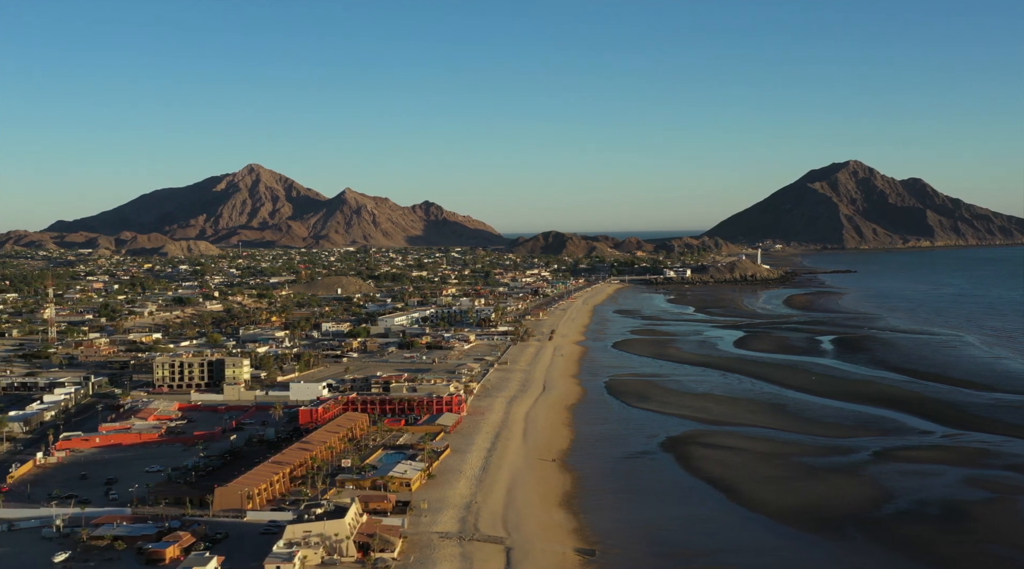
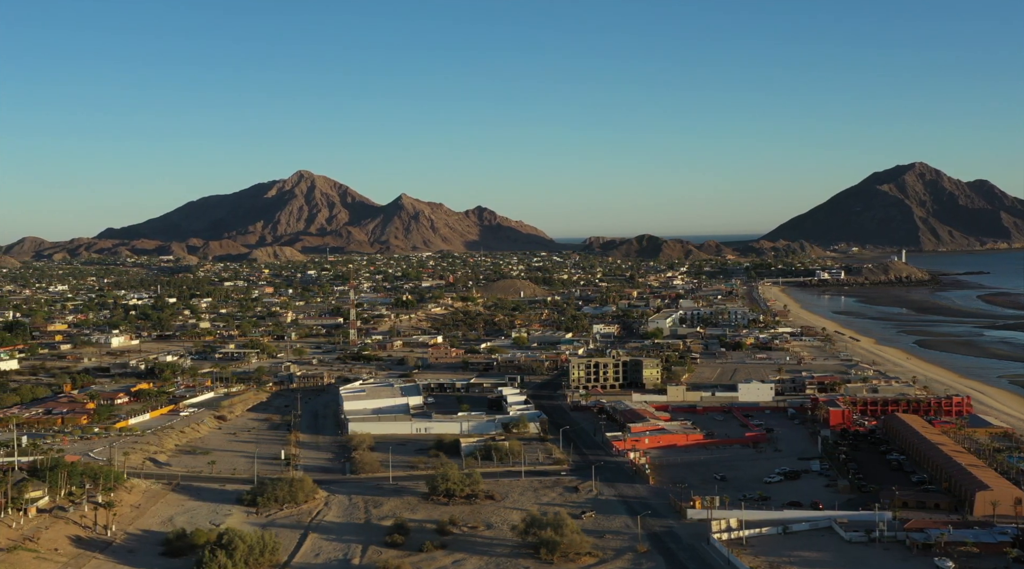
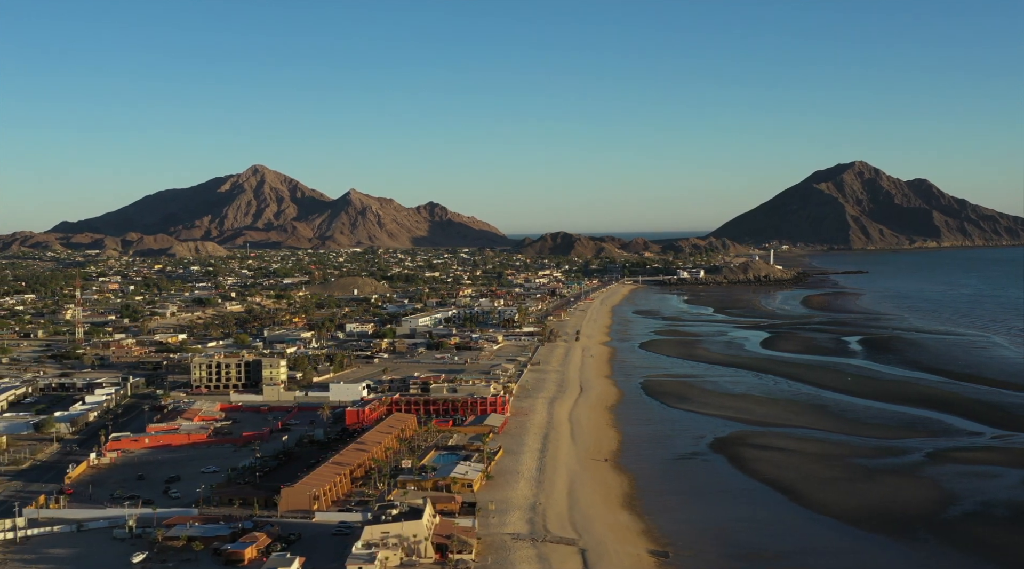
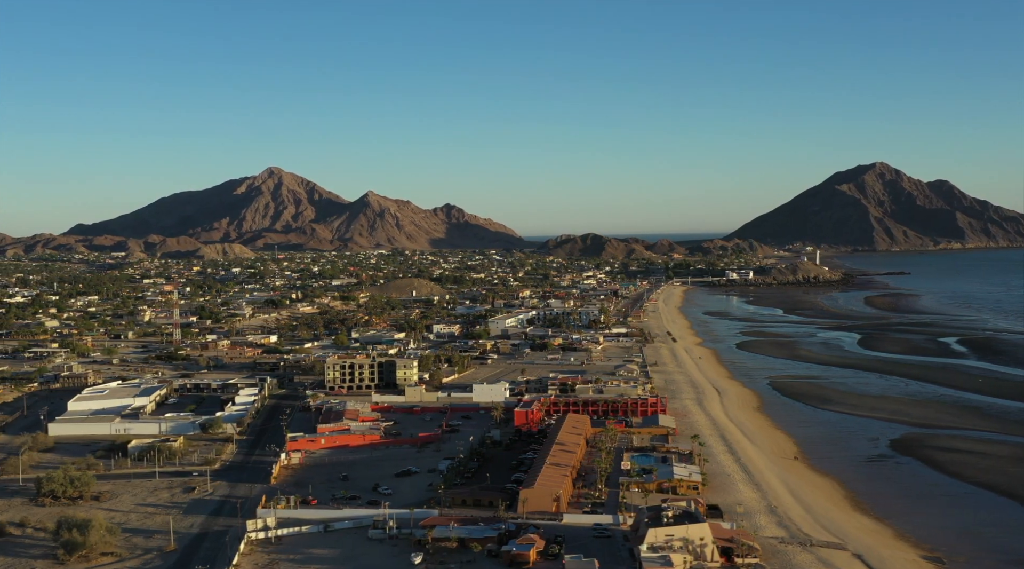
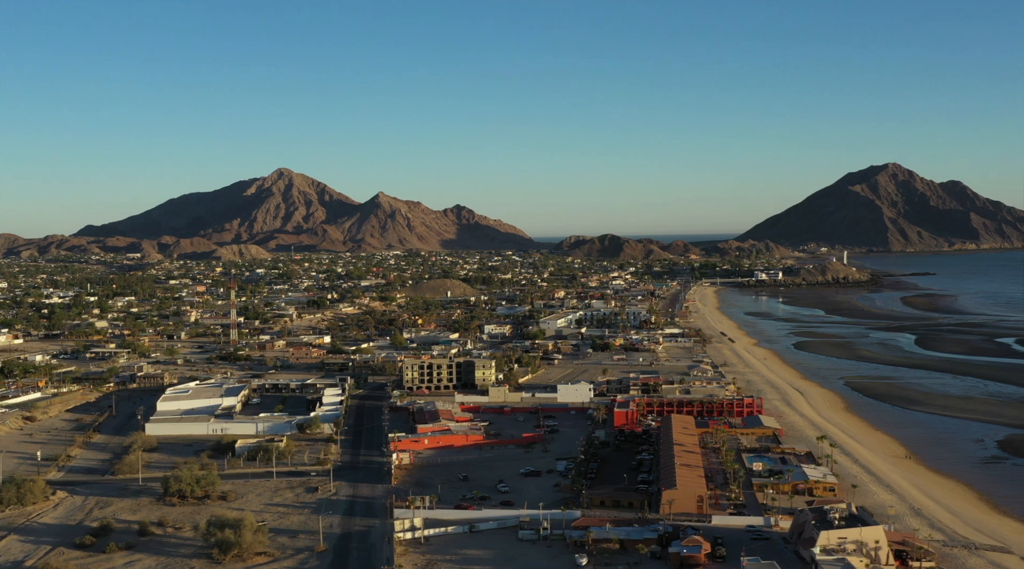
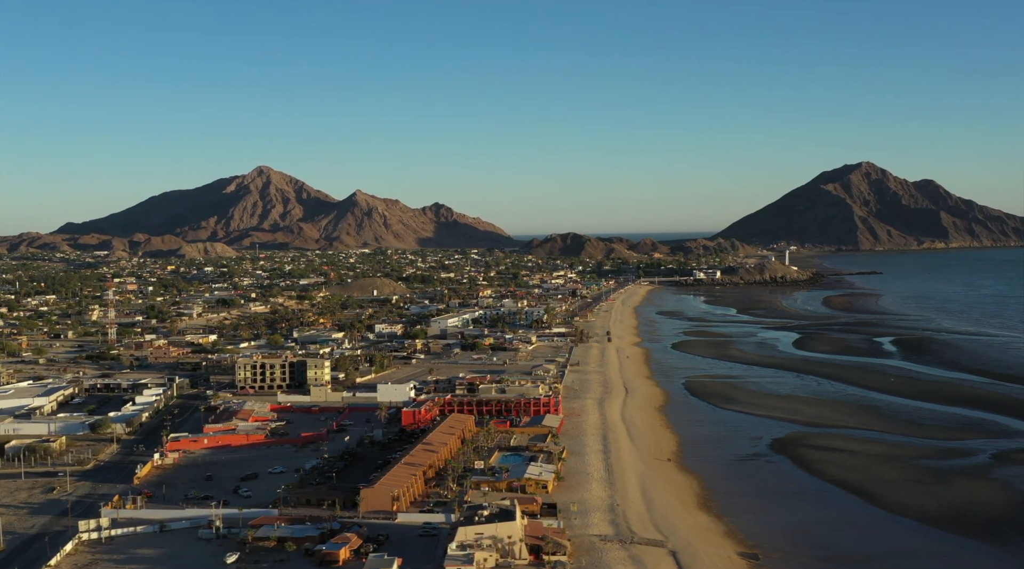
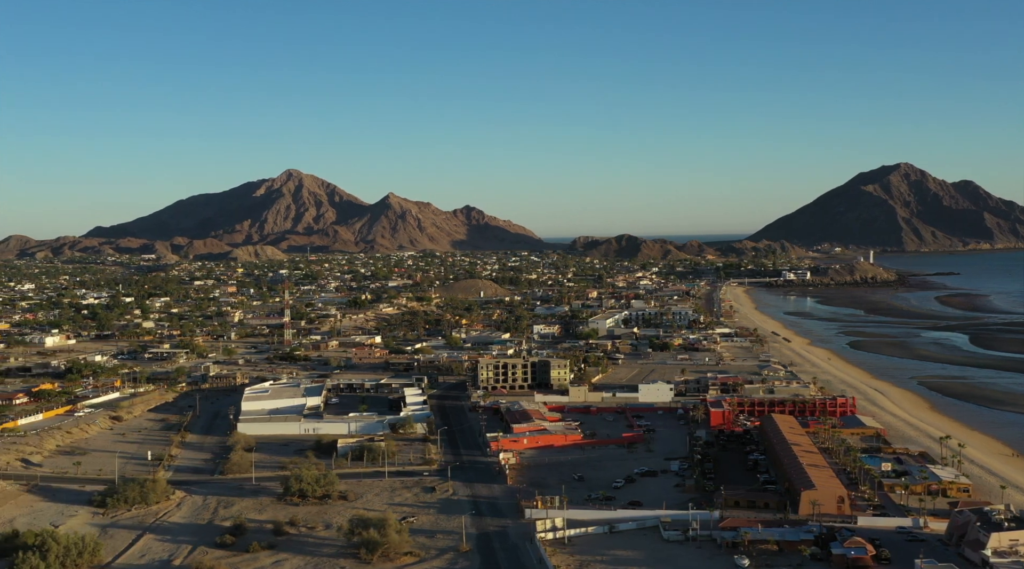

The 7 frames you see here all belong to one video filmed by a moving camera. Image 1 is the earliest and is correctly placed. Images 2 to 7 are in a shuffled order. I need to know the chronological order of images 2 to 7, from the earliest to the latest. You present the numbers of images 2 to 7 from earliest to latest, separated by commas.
3, 6, 4, 5, 7, 2
